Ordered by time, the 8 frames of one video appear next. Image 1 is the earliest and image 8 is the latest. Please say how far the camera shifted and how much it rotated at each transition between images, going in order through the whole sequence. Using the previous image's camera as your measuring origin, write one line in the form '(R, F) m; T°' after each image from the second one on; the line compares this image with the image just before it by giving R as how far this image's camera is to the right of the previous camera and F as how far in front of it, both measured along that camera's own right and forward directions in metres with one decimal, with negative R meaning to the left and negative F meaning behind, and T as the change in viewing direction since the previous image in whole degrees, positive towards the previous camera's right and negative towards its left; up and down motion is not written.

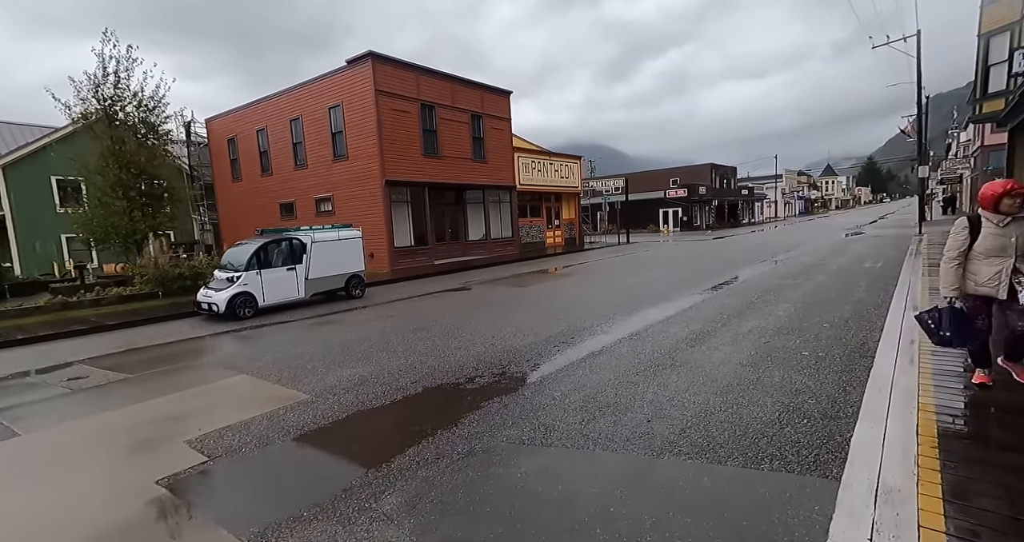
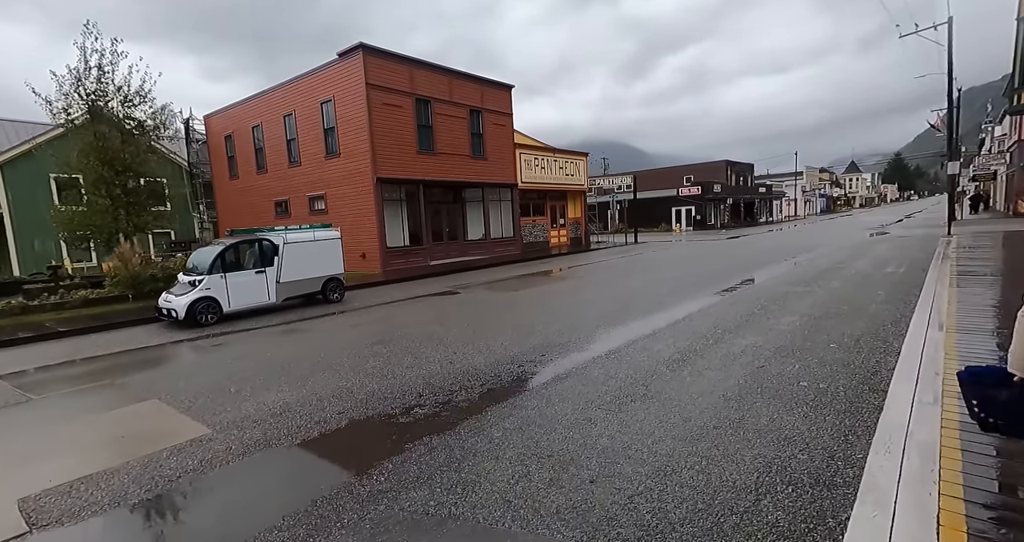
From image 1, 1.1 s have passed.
(+0.6, +0.8) m; -2°
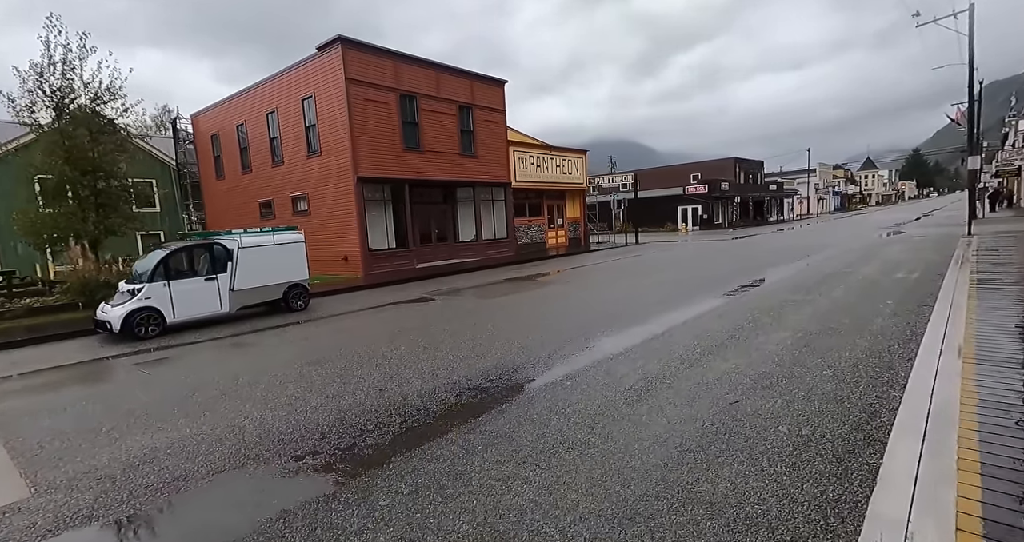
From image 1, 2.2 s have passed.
(+0.7, +0.8) m; -1°
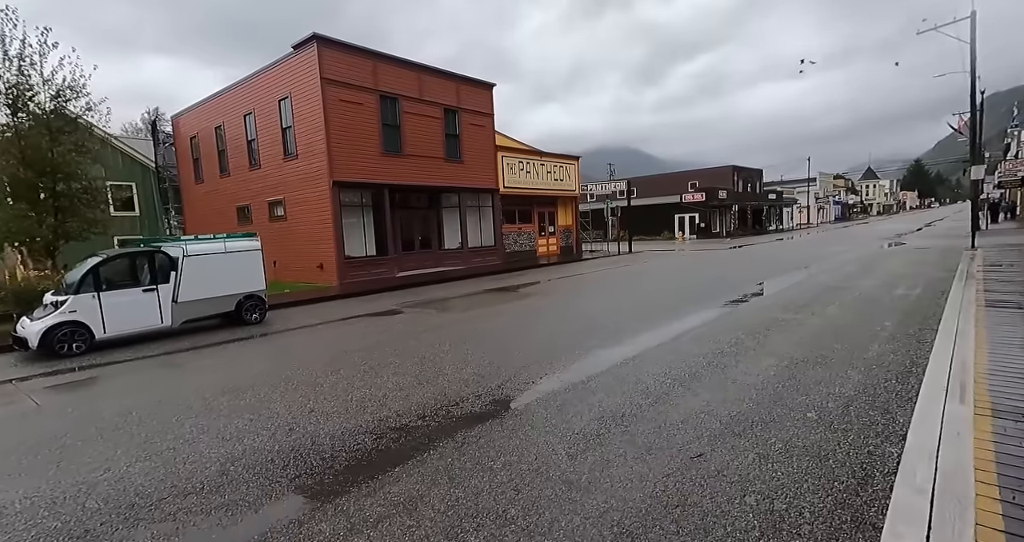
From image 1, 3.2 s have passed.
(+0.5, +0.7) m; 0°
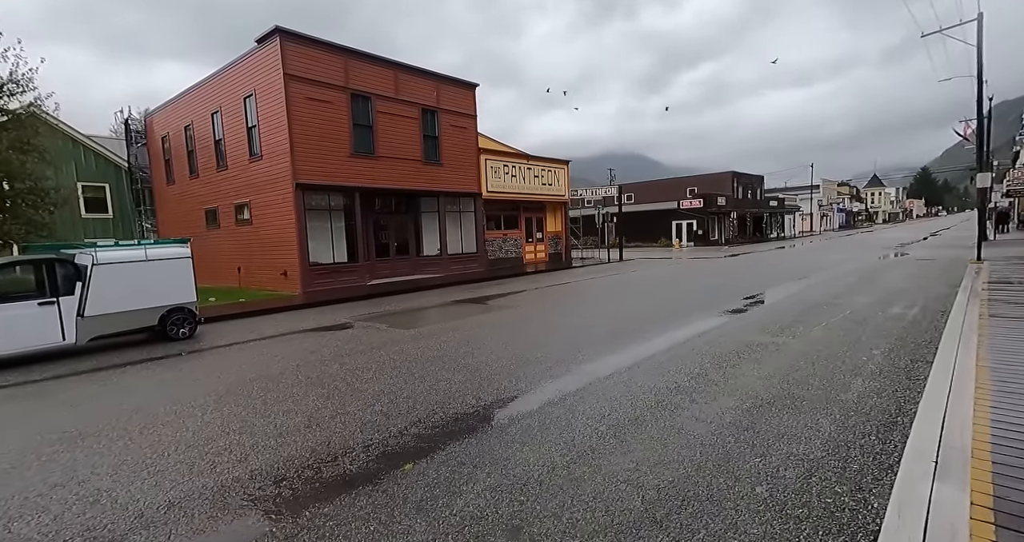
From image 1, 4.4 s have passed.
(+0.8, +0.9) m; 0°
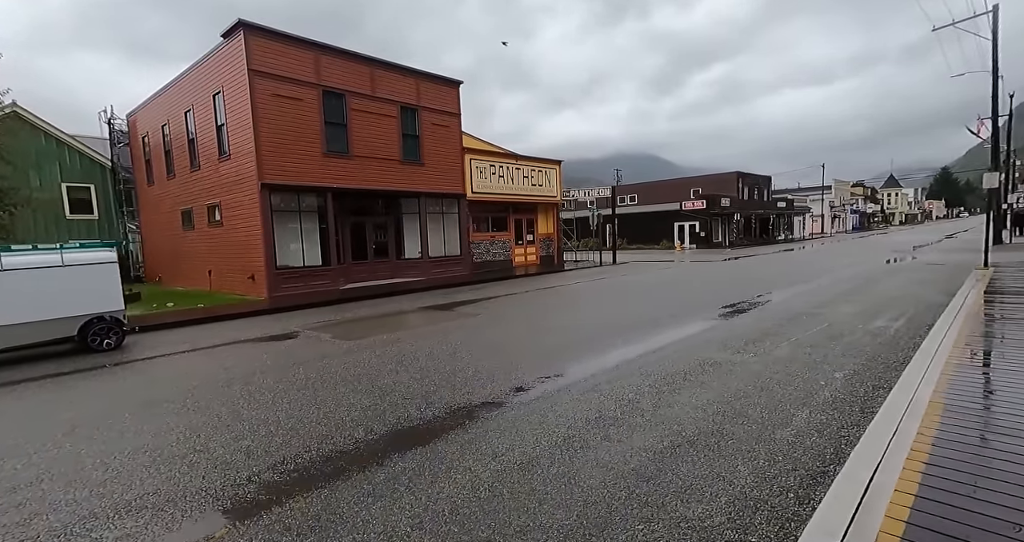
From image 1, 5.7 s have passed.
(+1.0, +0.7) m; -1°
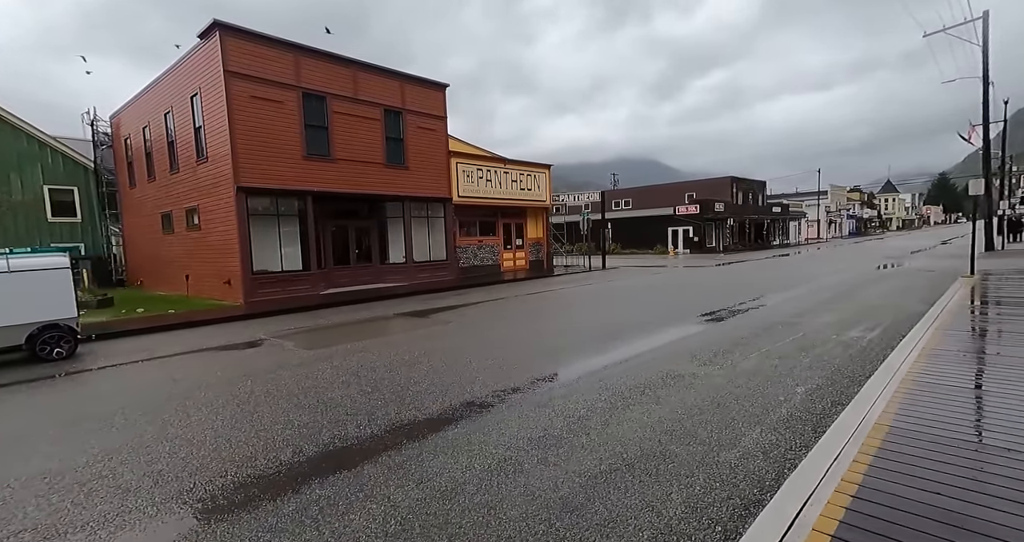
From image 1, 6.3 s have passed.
(+0.5, +0.2) m; 0°
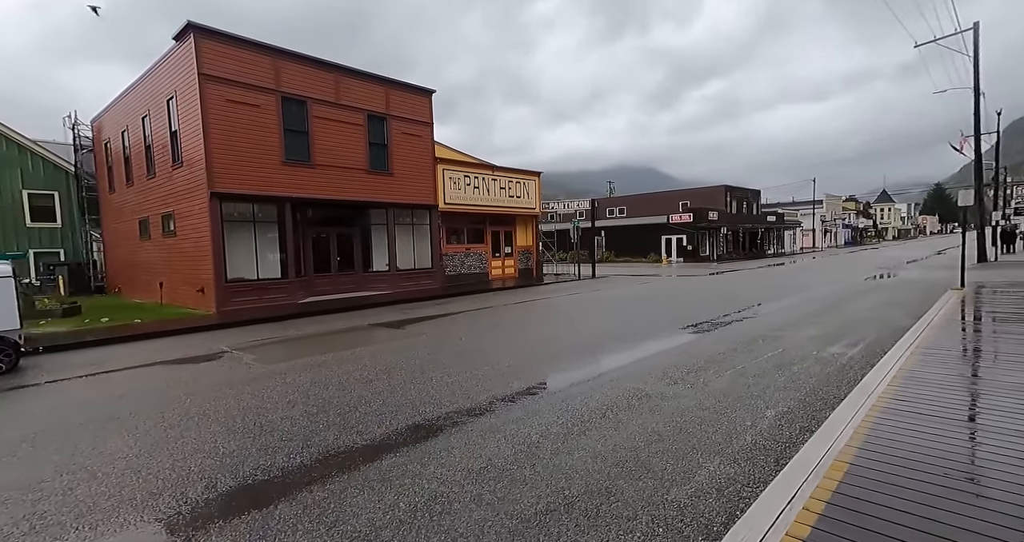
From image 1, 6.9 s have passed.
(+0.4, +0.4) m; 0°
